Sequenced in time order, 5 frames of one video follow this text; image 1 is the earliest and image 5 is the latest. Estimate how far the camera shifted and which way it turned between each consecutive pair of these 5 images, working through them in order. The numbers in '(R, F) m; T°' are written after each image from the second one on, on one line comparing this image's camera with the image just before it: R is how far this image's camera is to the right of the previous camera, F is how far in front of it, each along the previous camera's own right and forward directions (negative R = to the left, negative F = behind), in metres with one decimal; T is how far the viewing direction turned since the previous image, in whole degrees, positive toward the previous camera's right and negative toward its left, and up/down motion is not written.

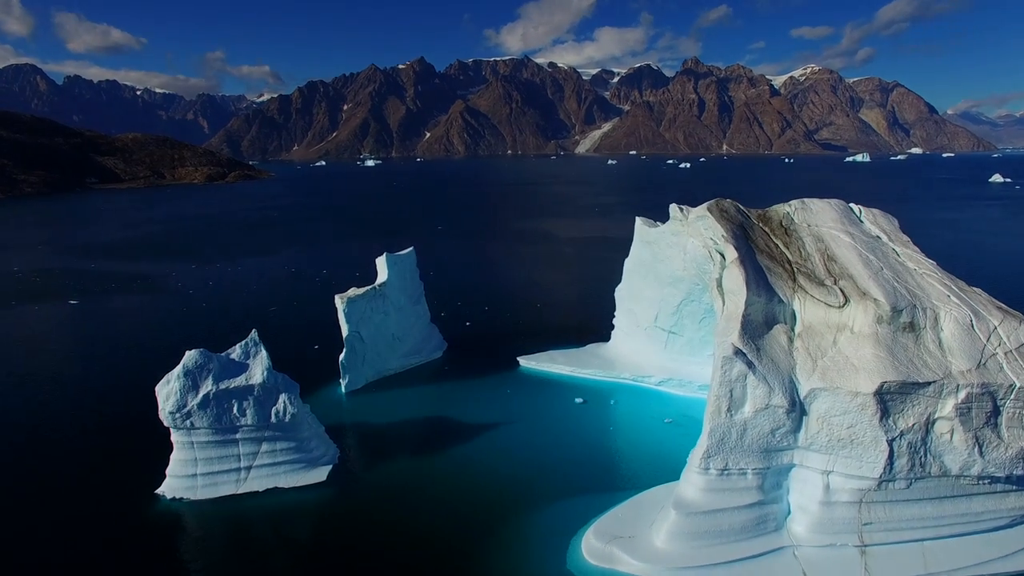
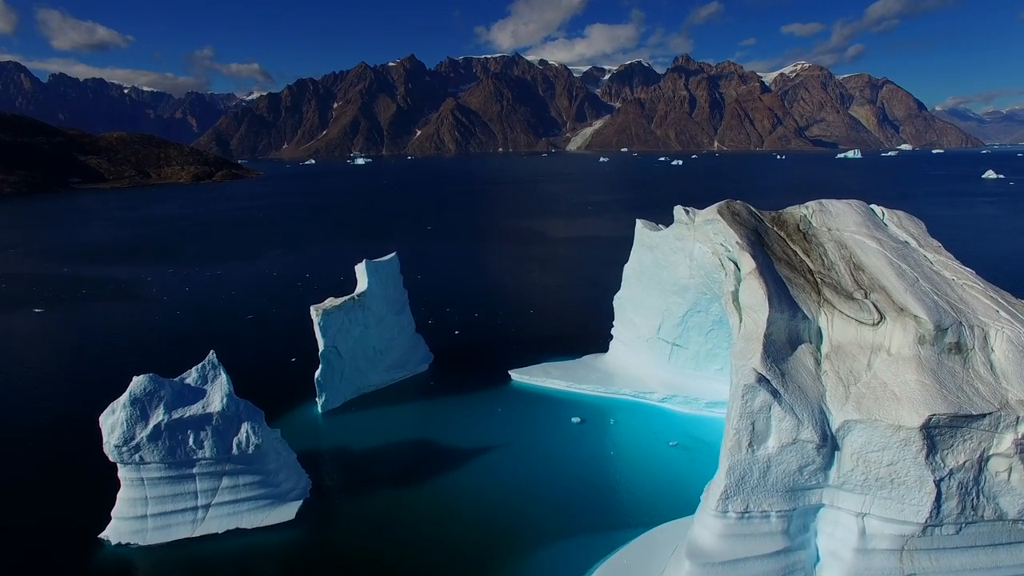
(+0.1, +2.2) m; +1°
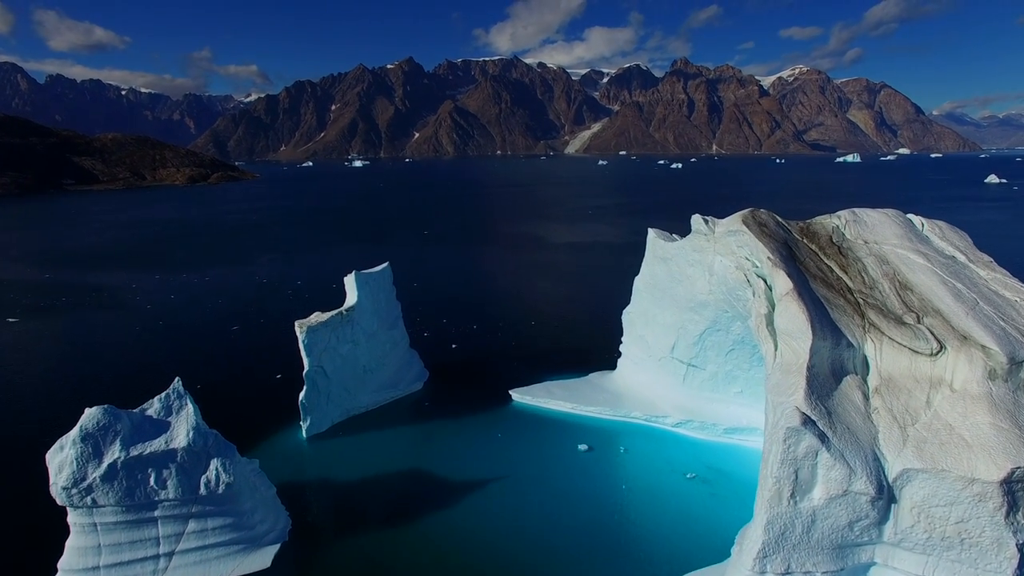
(-0.2, +2.0) m; 0°
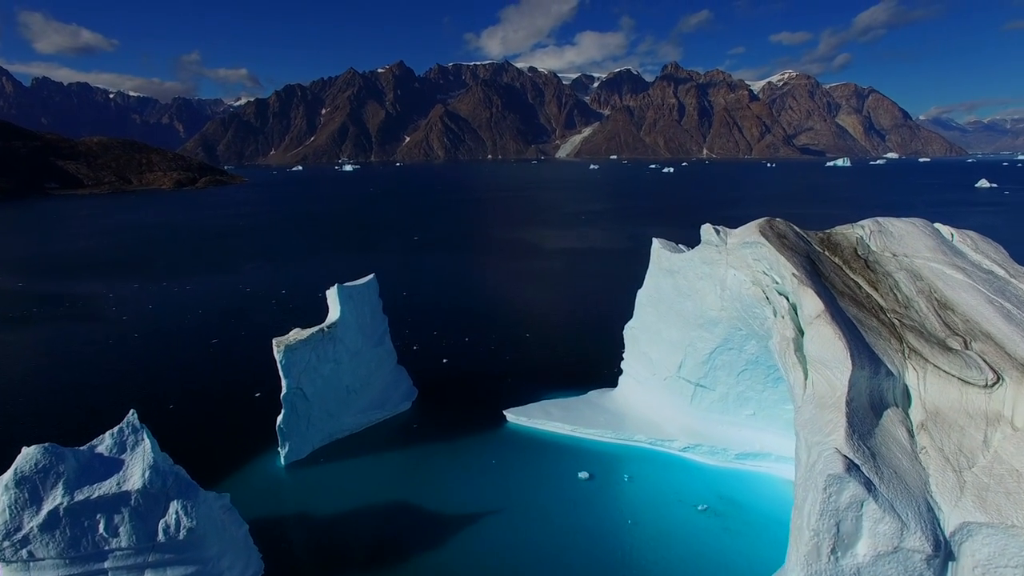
(-0.1, +1.7) m; +1°
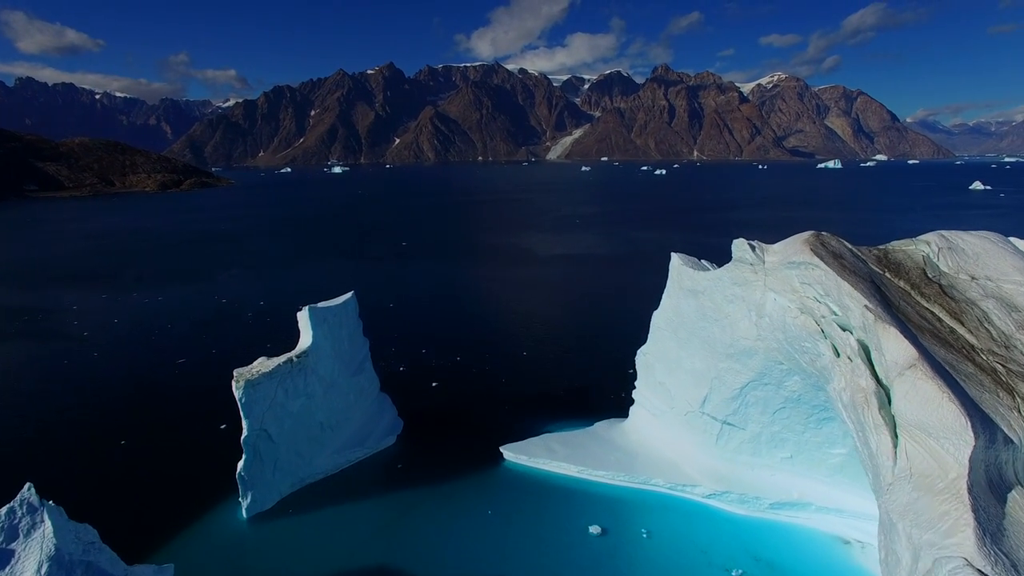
(-0.2, +3.0) m; +1°
